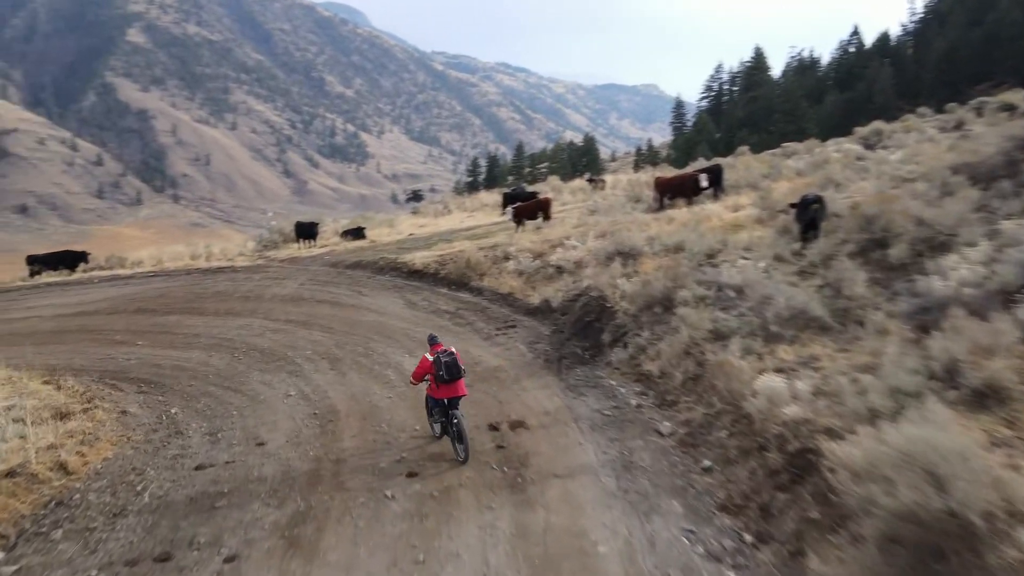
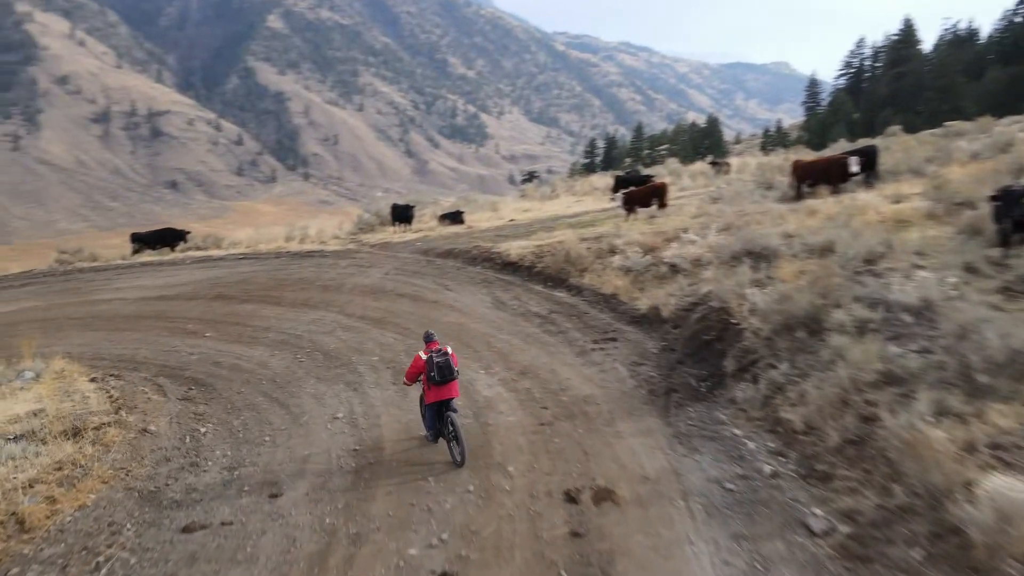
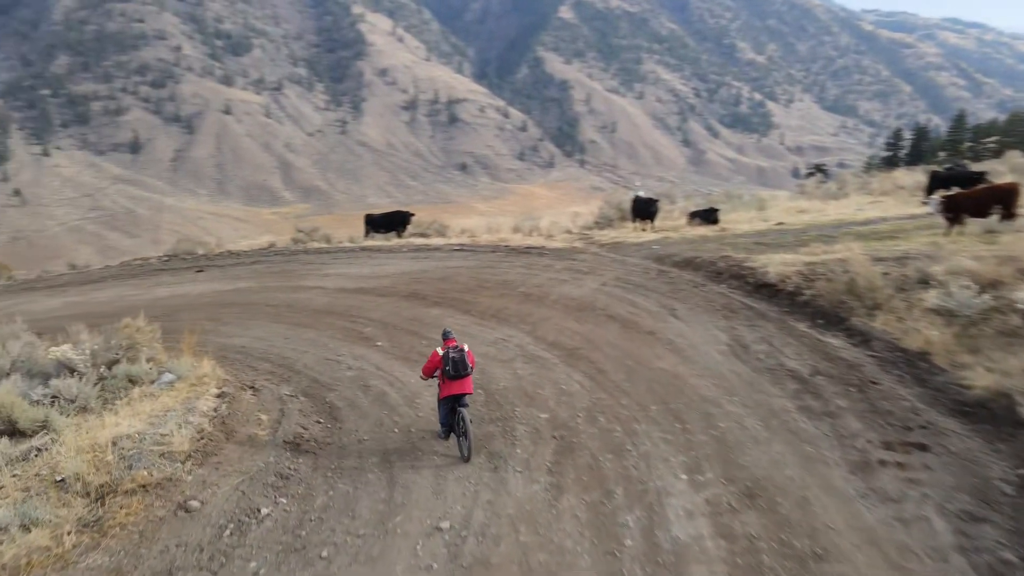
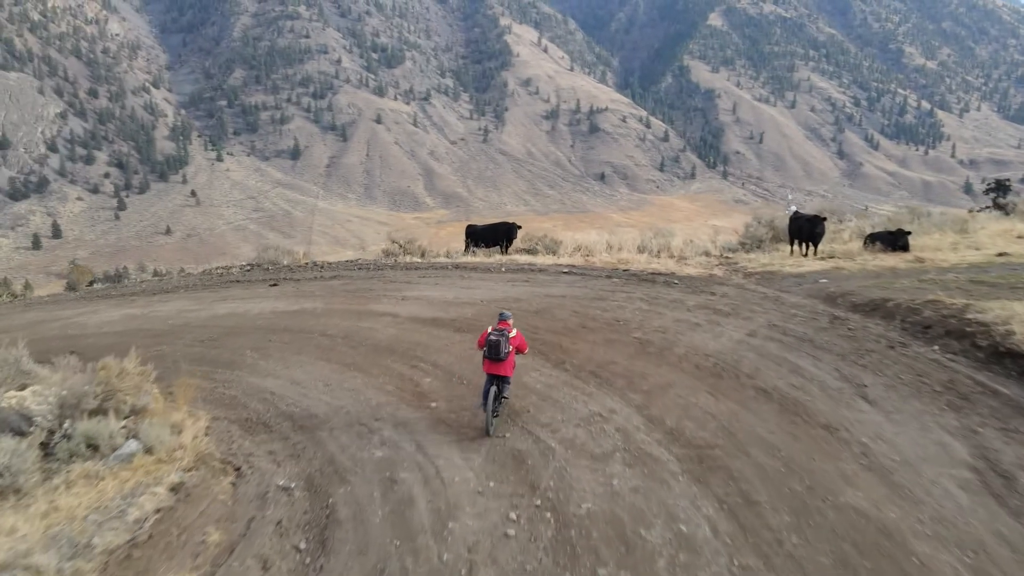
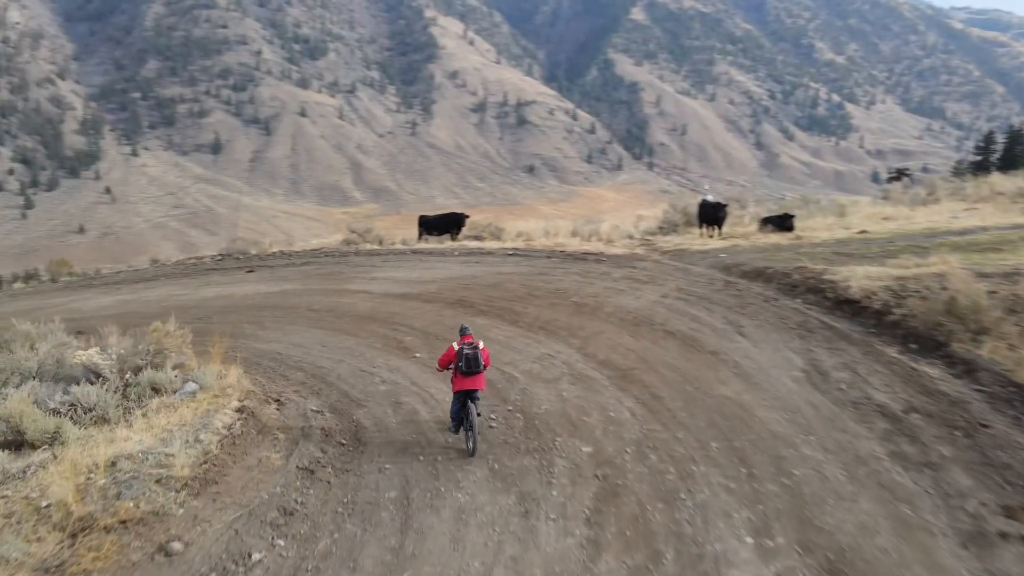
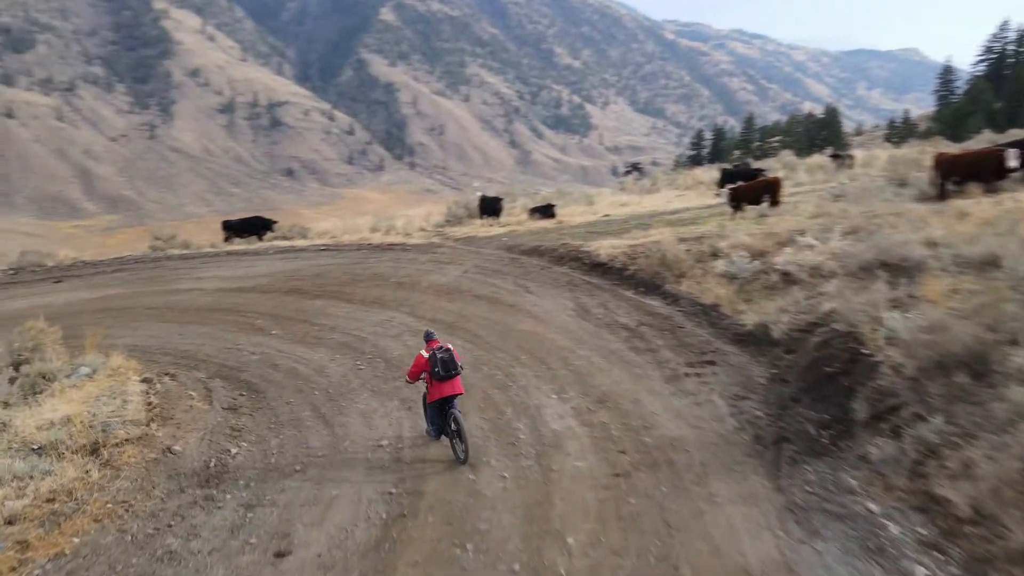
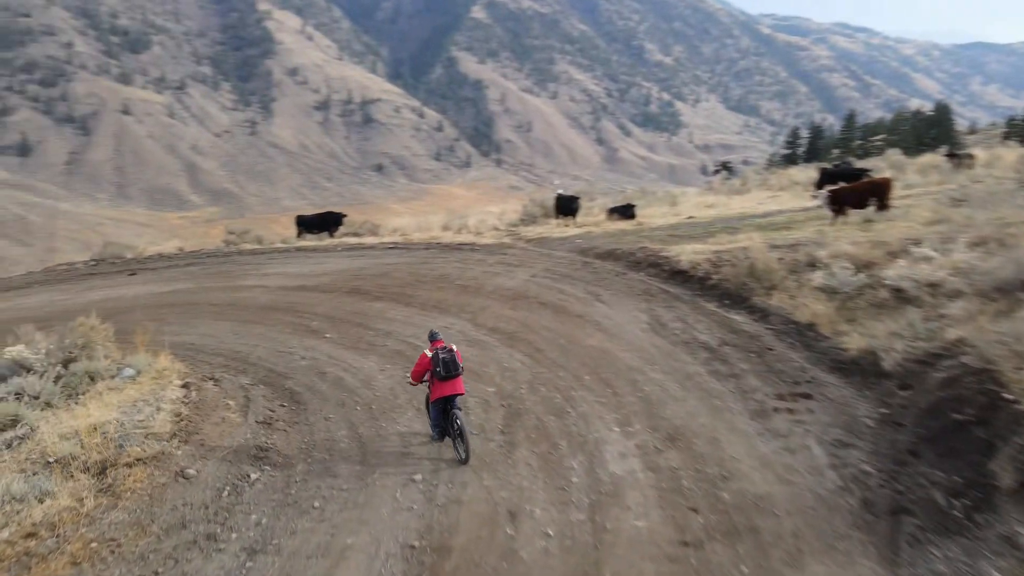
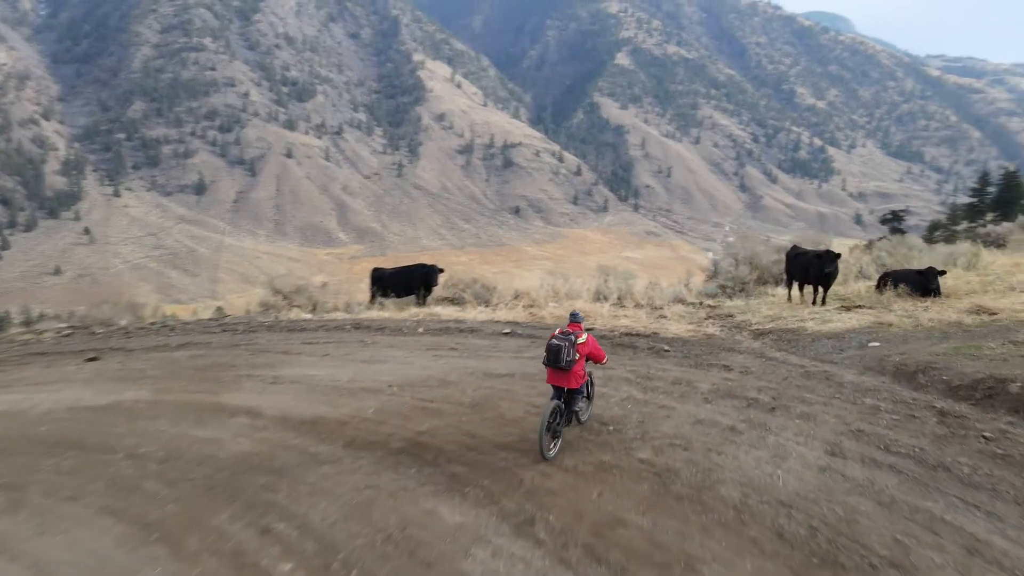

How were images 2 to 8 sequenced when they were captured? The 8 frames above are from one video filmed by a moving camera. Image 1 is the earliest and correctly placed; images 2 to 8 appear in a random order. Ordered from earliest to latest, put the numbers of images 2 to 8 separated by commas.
2, 6, 7, 3, 5, 4, 8
